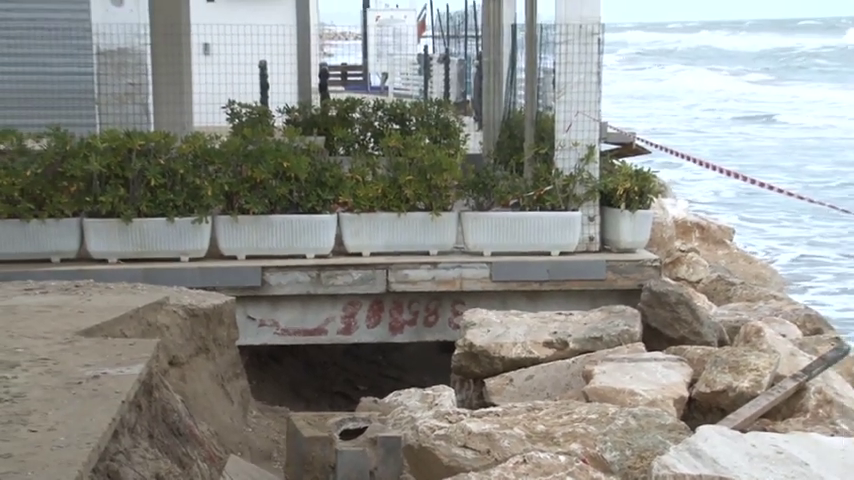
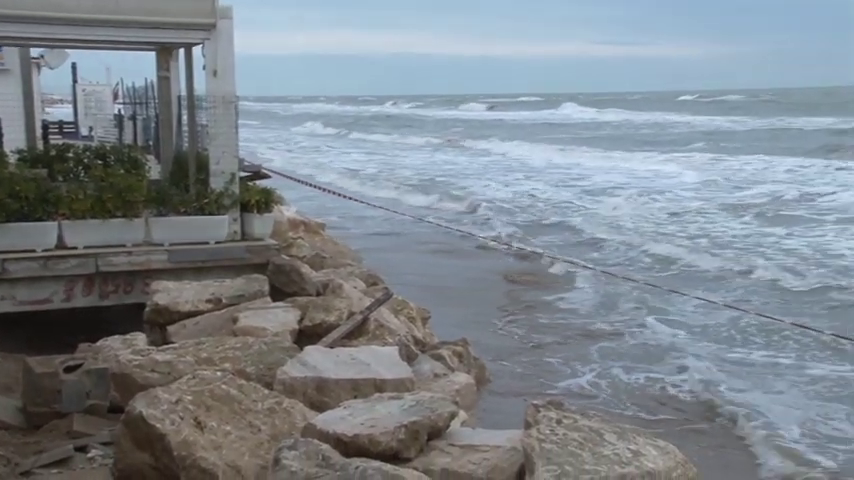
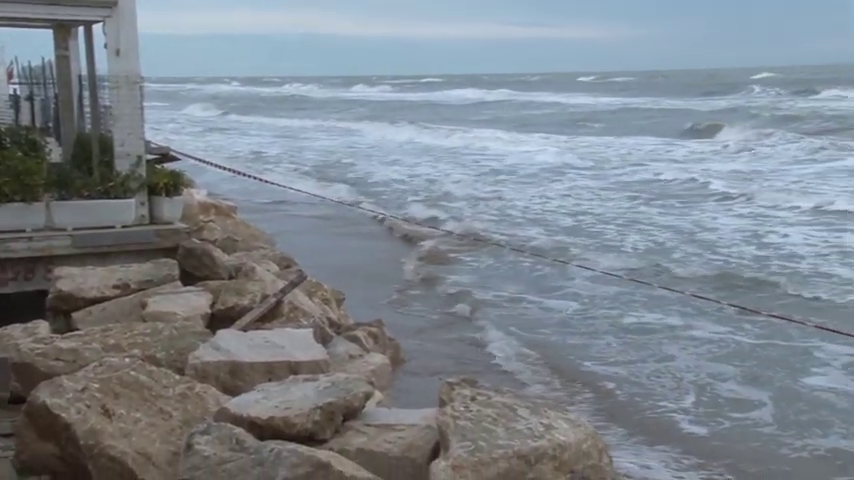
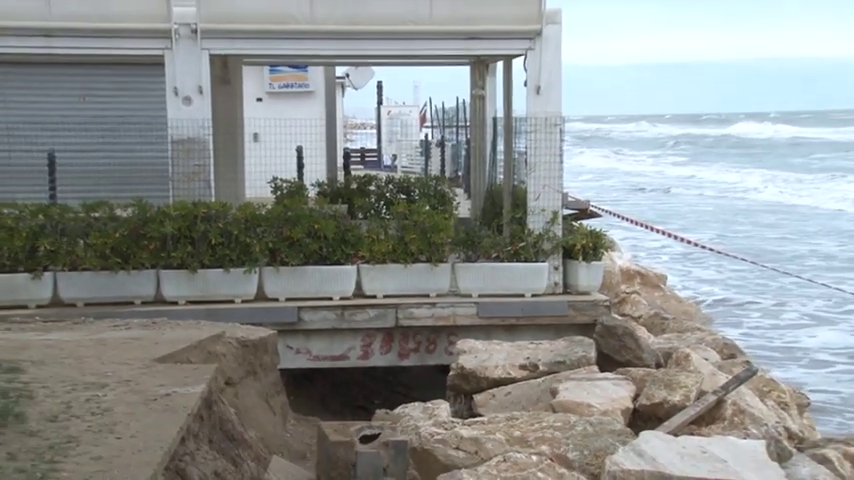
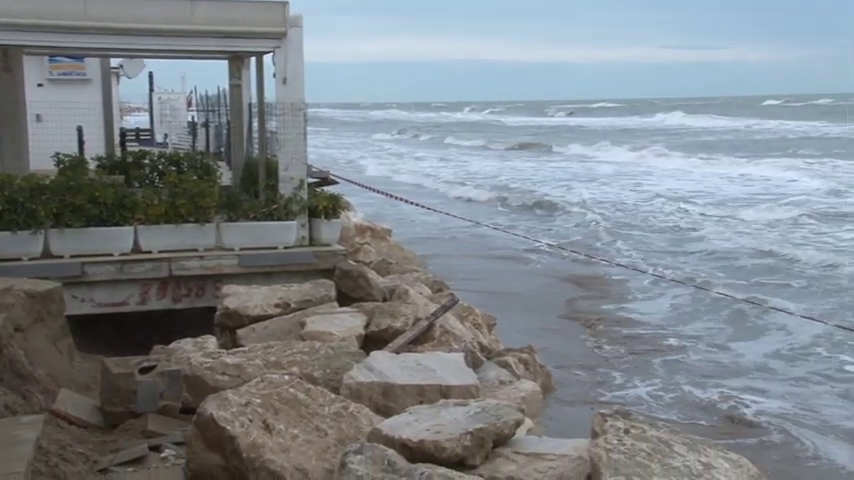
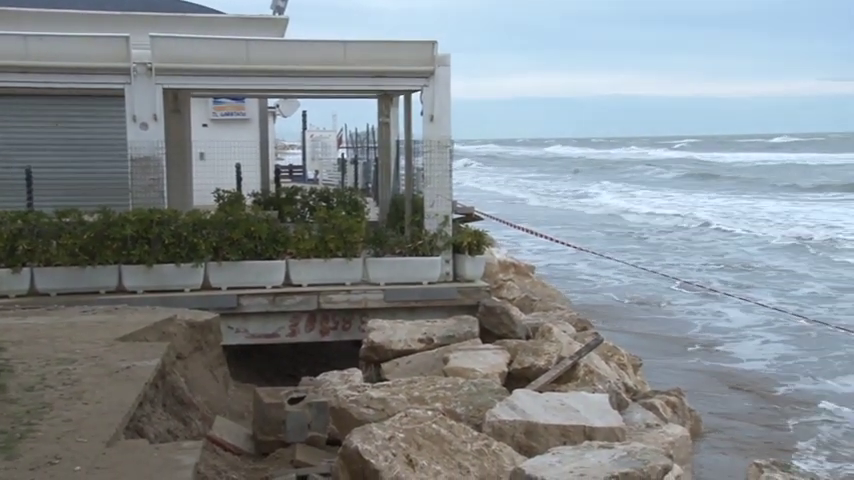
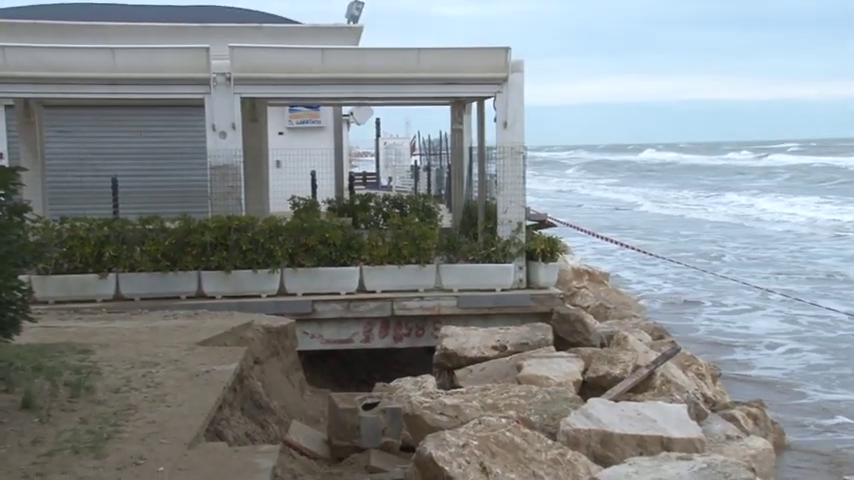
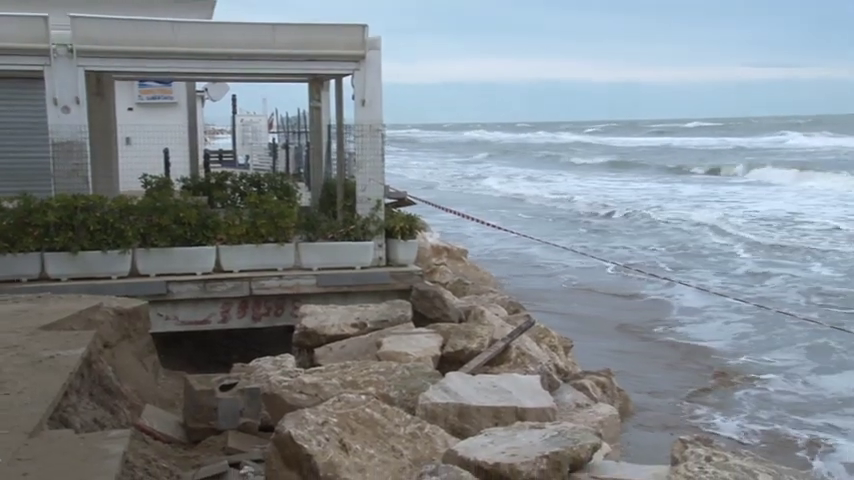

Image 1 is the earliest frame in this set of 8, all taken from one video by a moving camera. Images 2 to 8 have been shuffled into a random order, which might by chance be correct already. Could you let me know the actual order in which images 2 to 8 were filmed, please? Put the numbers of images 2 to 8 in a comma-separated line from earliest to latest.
4, 7, 6, 8, 5, 2, 3
